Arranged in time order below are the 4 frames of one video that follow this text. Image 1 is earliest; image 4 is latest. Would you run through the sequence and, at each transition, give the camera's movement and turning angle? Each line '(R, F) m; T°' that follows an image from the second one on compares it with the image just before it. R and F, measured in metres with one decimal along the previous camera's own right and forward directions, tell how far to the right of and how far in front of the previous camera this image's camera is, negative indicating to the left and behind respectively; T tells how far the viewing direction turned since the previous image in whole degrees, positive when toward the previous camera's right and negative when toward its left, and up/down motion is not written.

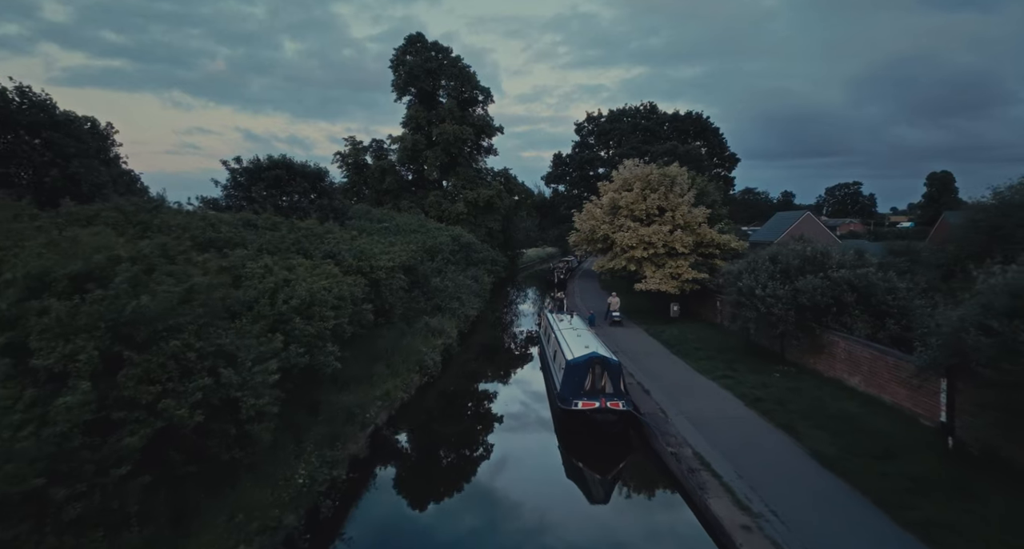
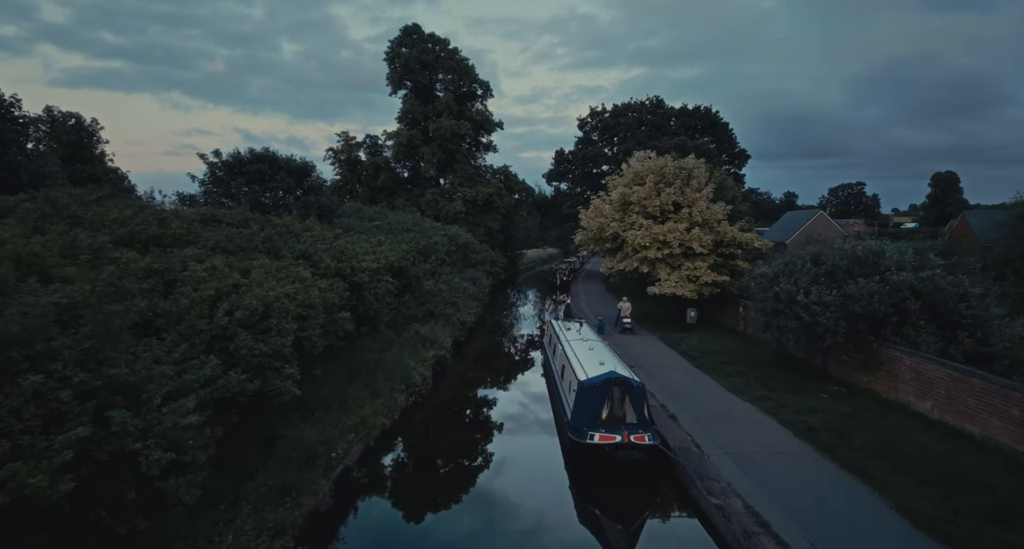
(0.0, +2.0) m; 0°
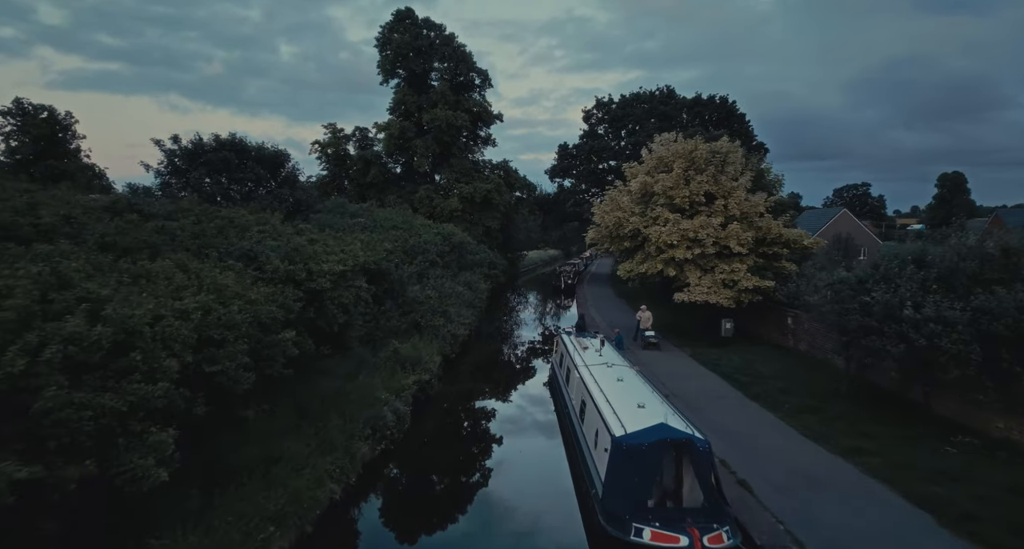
(0.0, +3.2) m; 0°
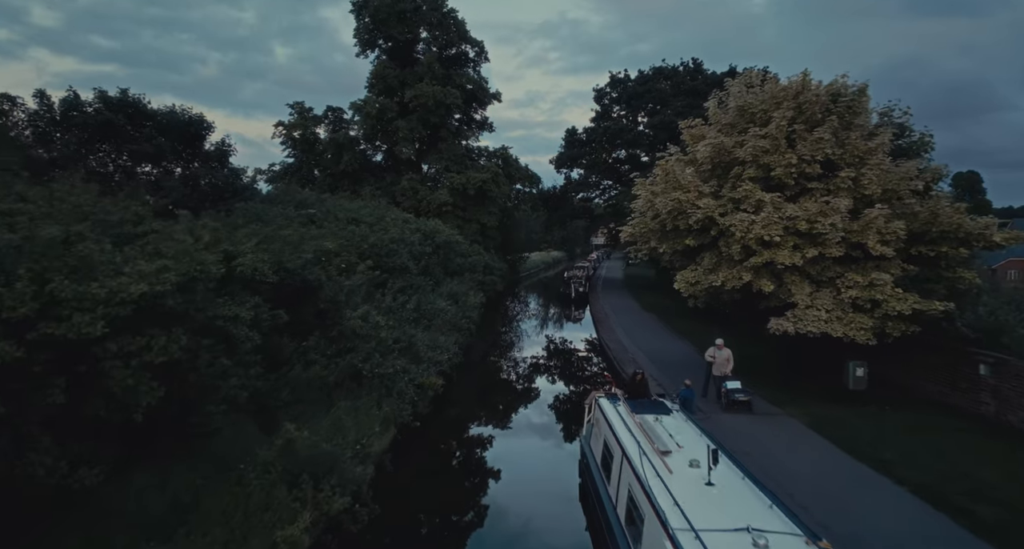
(0.0, +6.3) m; 0°
